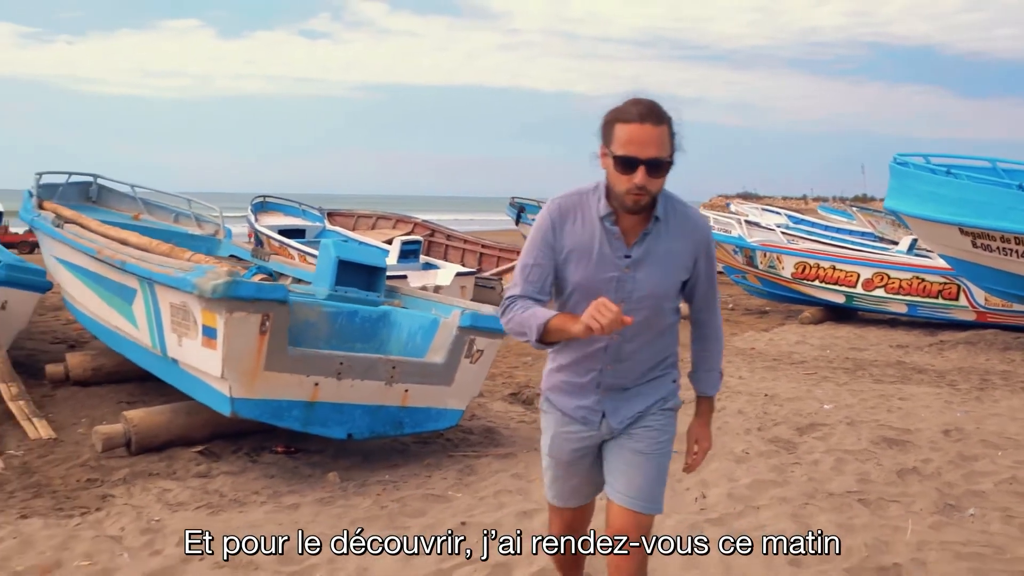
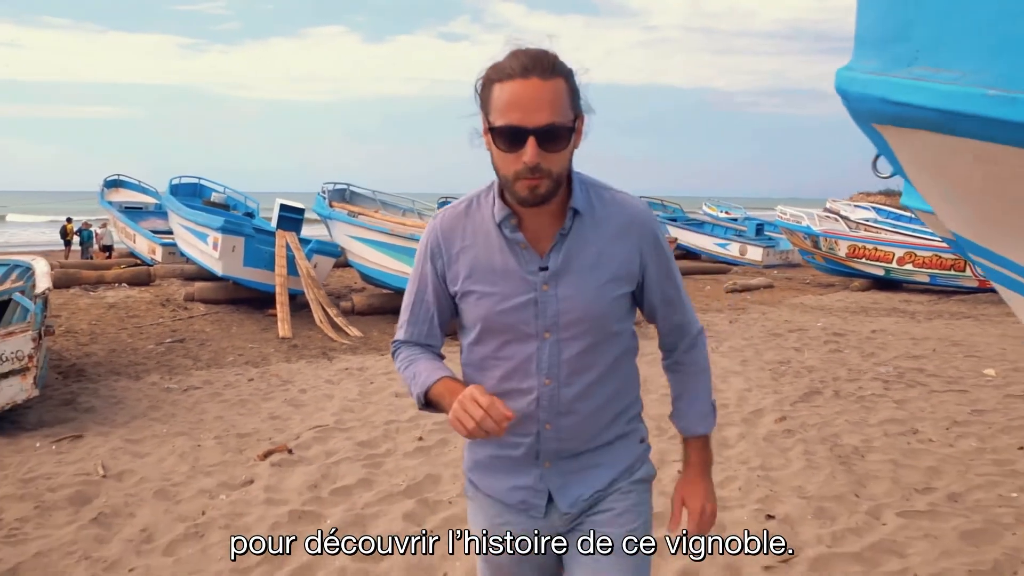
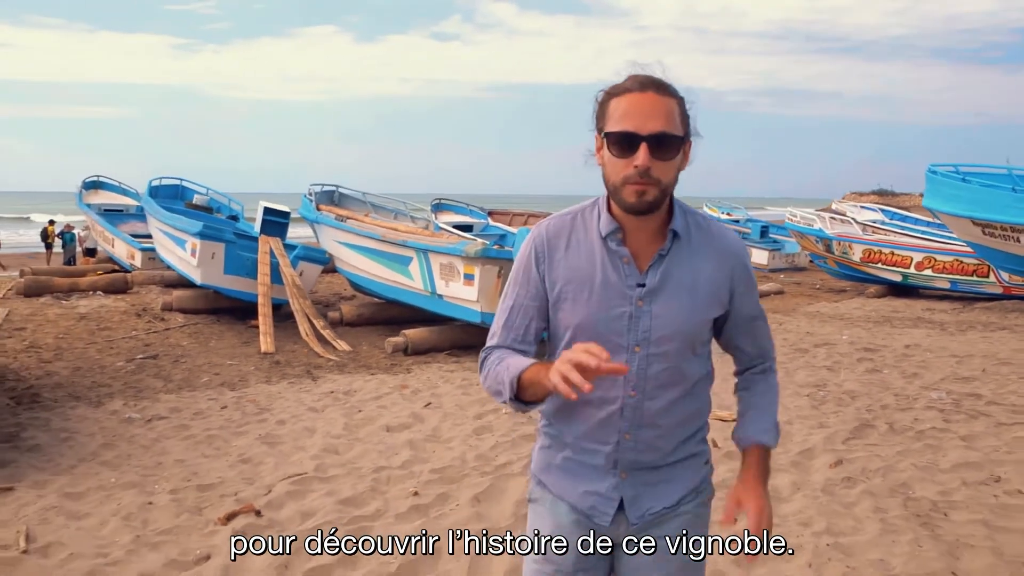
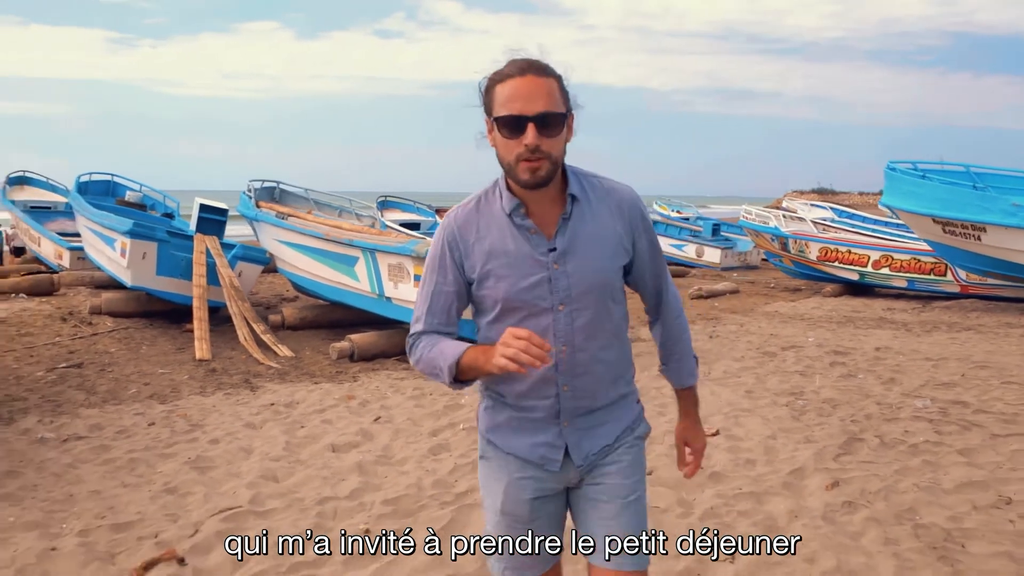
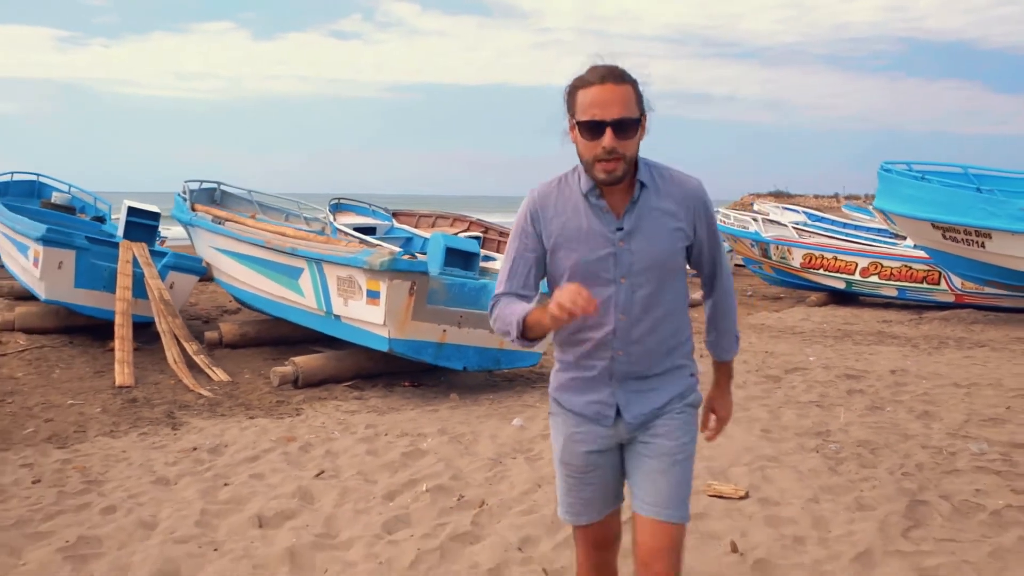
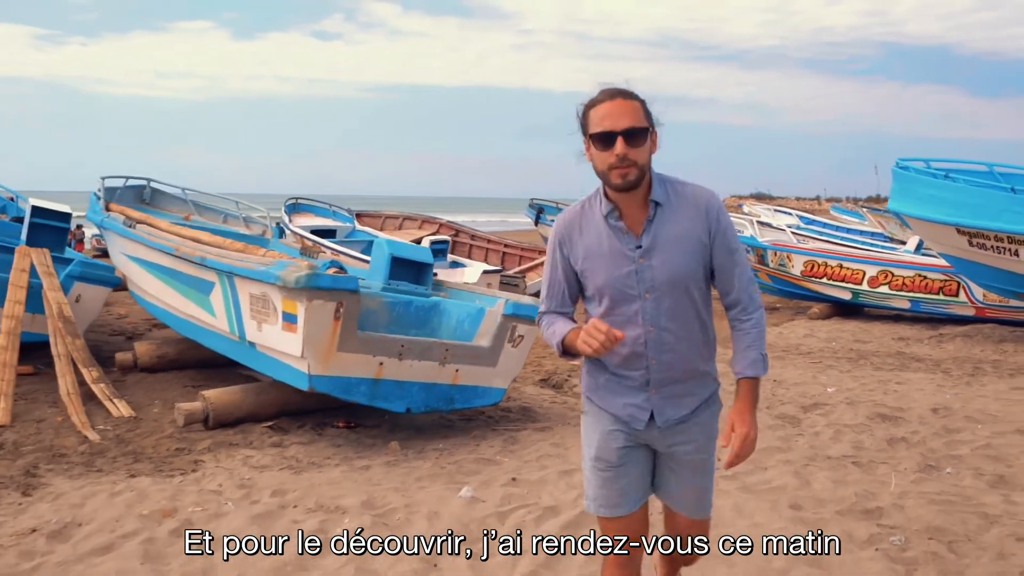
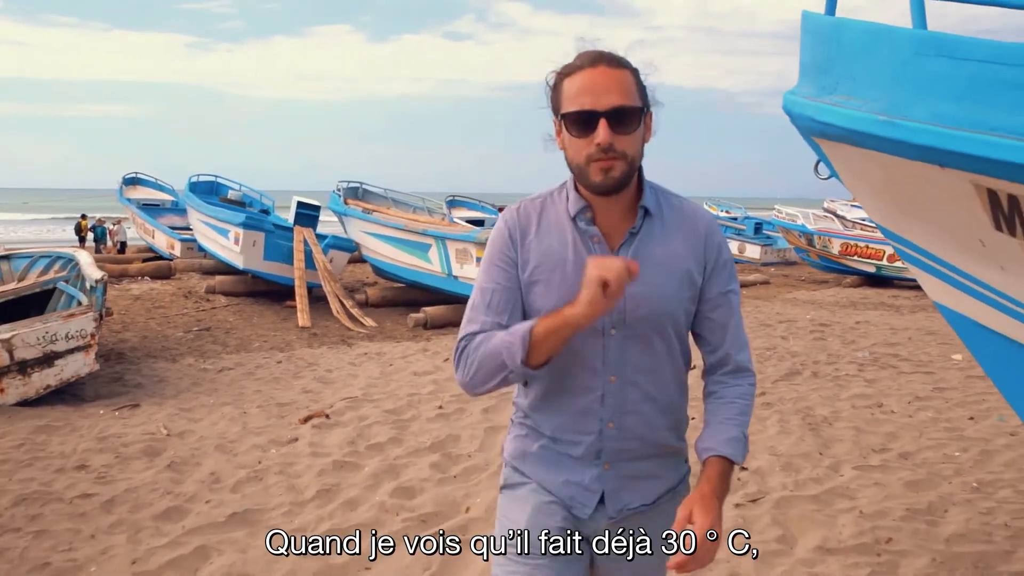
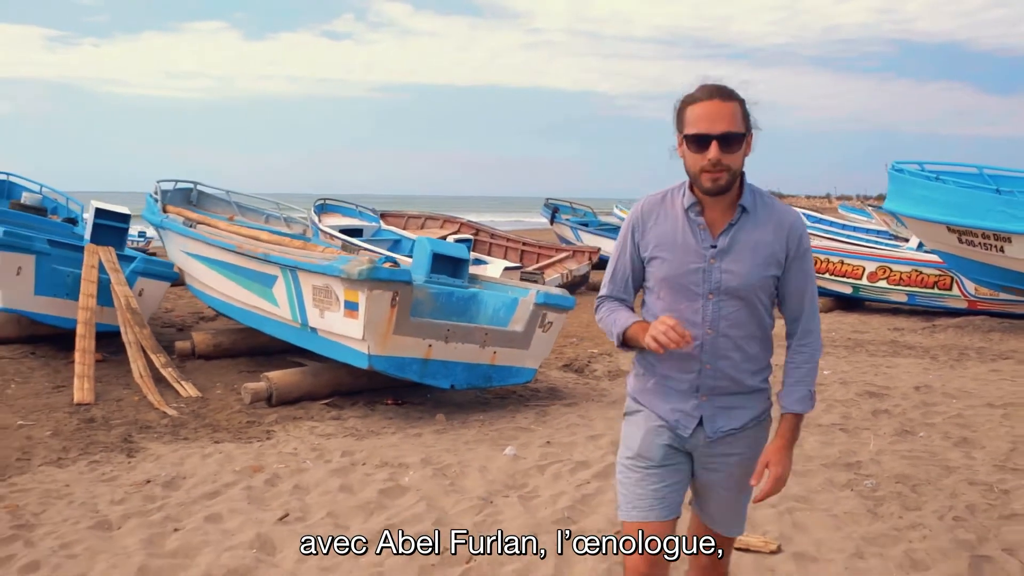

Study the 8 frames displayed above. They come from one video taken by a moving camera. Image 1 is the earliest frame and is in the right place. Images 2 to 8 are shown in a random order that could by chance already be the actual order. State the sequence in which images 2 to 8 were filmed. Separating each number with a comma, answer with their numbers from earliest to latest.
6, 8, 5, 4, 3, 2, 7
